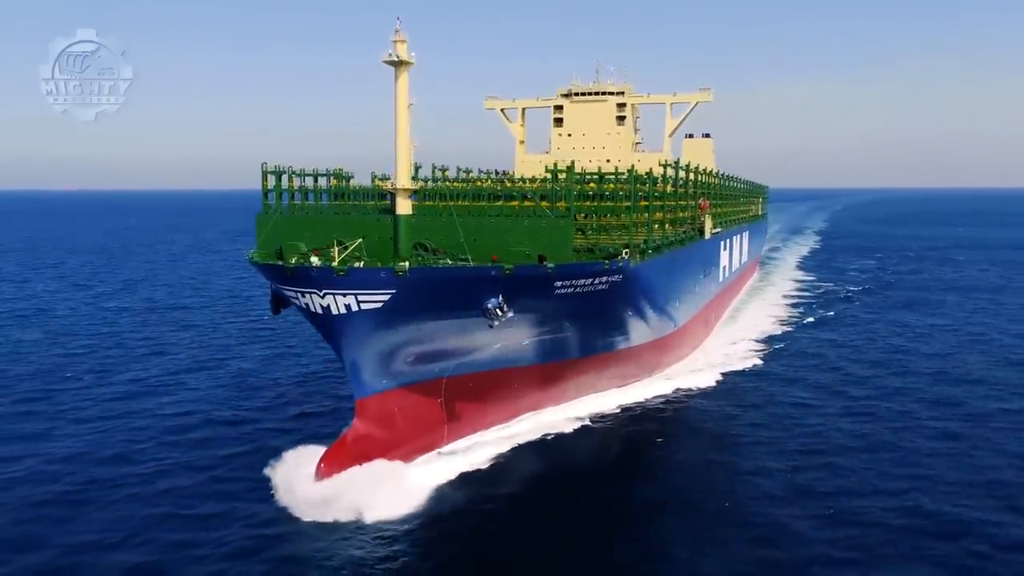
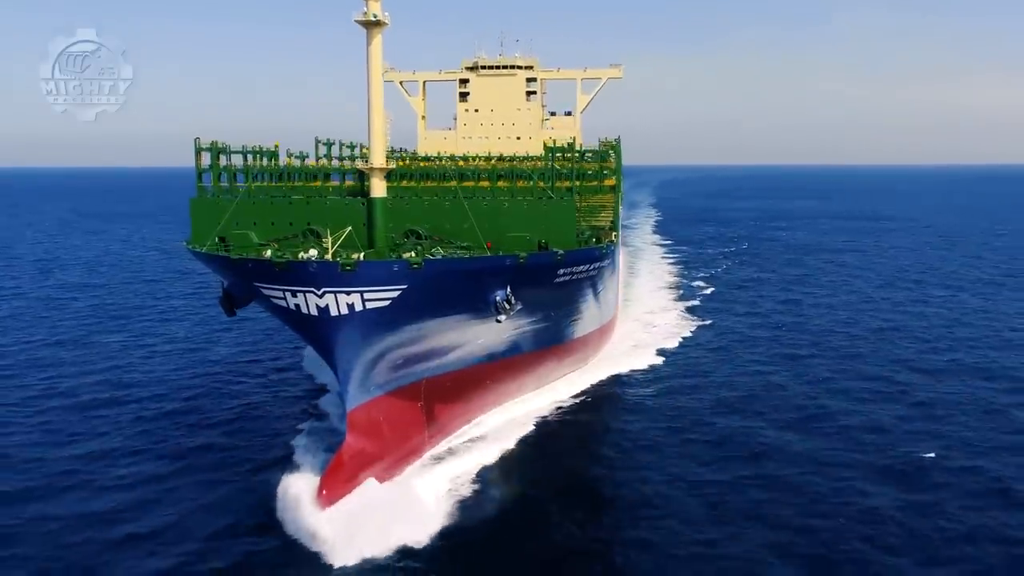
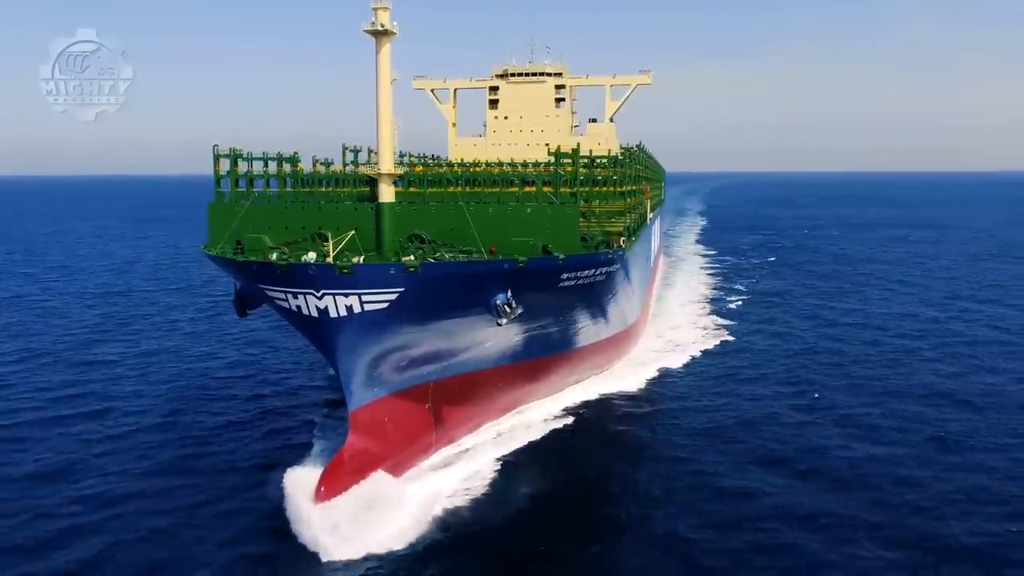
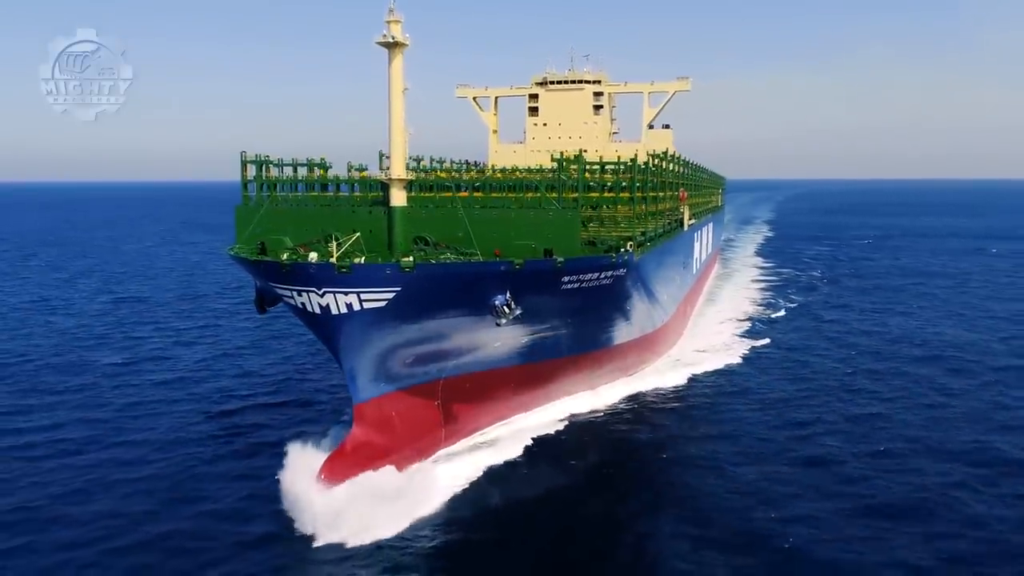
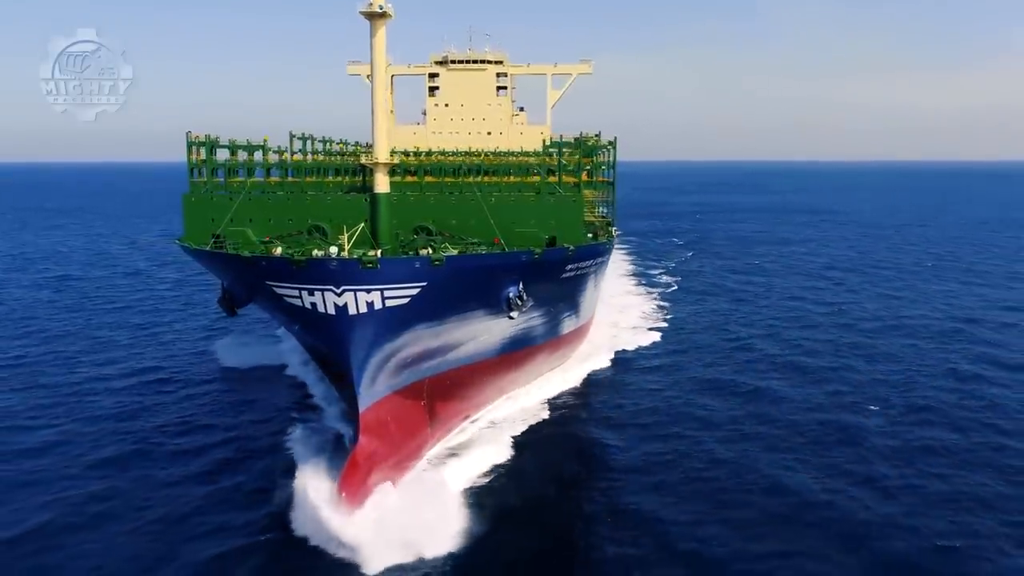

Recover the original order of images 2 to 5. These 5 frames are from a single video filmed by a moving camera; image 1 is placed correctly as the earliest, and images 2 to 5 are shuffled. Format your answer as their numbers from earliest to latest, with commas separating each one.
4, 3, 2, 5
